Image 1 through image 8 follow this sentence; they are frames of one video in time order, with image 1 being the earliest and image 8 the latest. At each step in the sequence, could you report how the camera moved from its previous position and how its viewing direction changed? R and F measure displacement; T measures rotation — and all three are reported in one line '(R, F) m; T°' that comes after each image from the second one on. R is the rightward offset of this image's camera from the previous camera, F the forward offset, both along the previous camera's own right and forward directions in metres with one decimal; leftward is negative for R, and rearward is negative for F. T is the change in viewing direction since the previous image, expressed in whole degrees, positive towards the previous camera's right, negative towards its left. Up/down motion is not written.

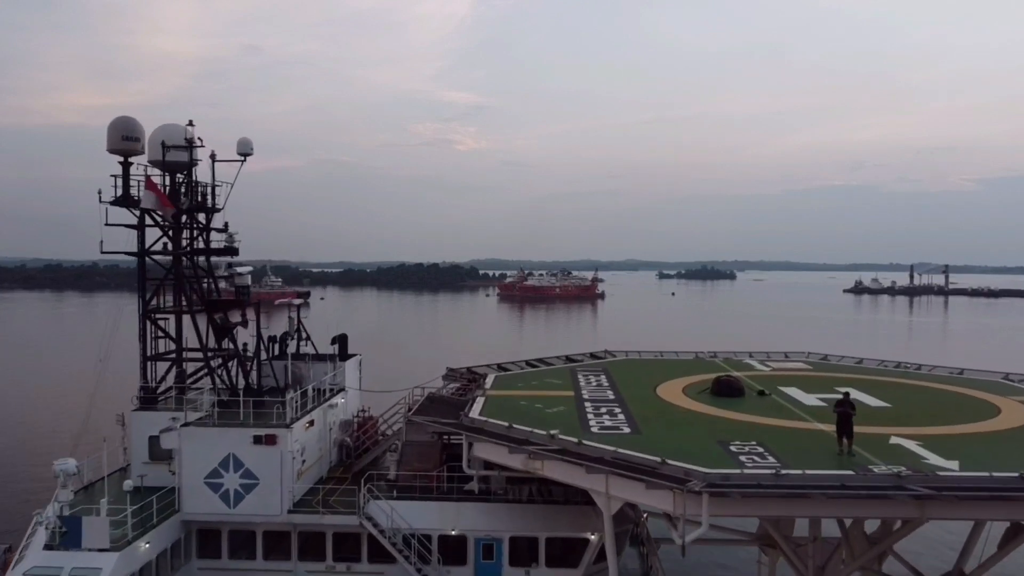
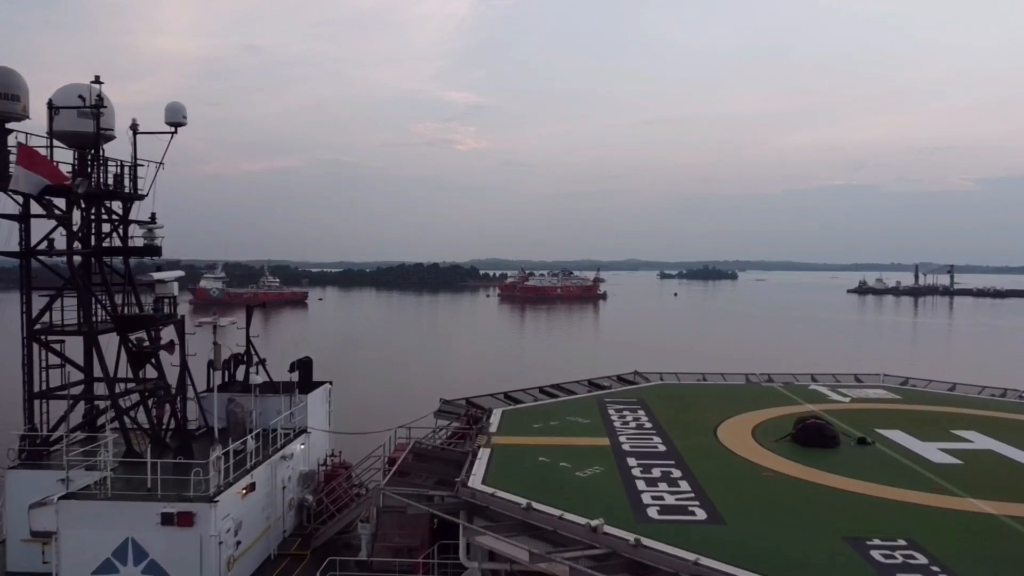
(-0.2, +3.2) m; 0°
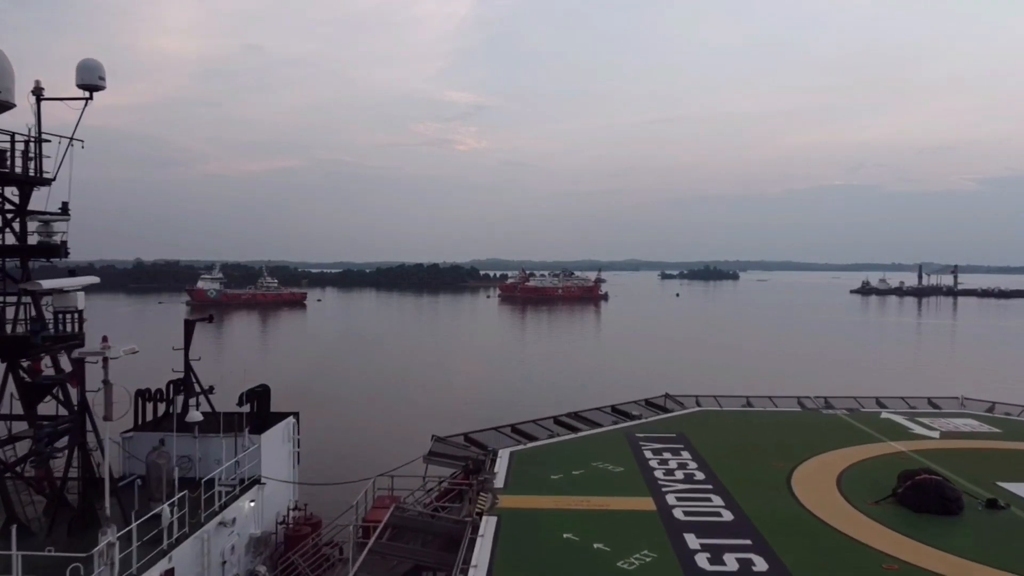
(-0.1, +2.3) m; 0°
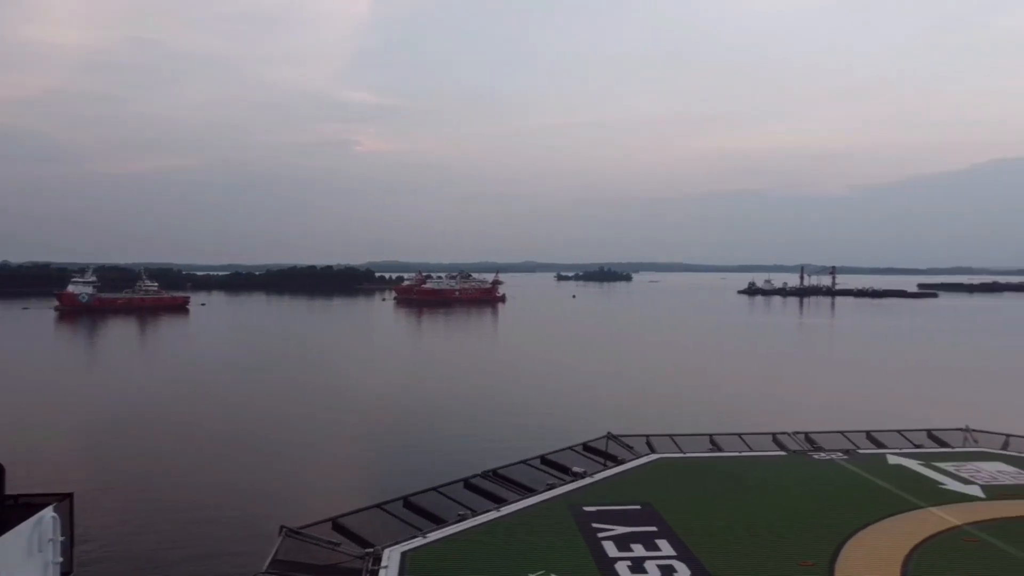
(0.0, +3.1) m; +7°
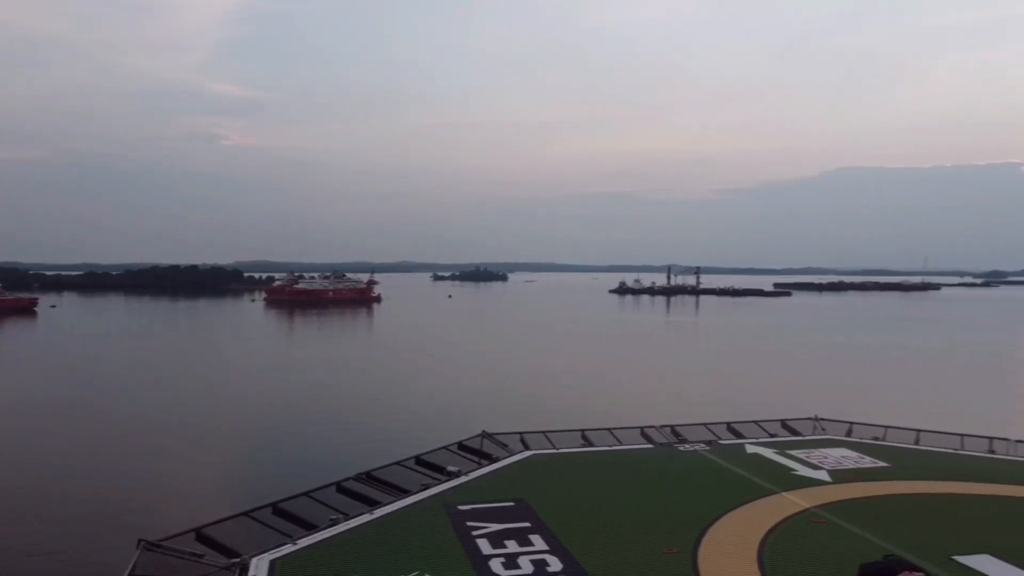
(0.0, 0.0) m; +9°
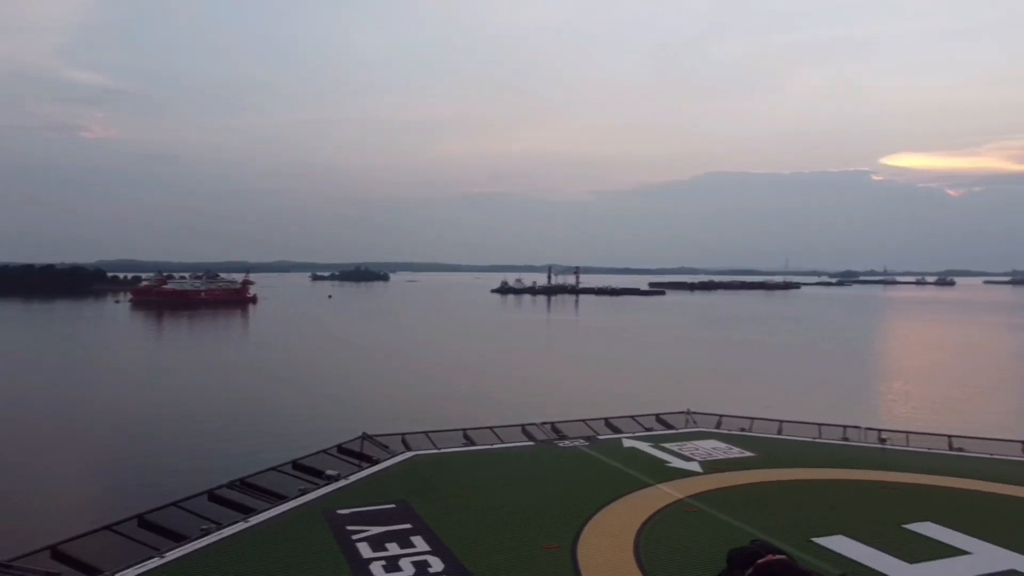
(0.0, 0.0) m; +8°
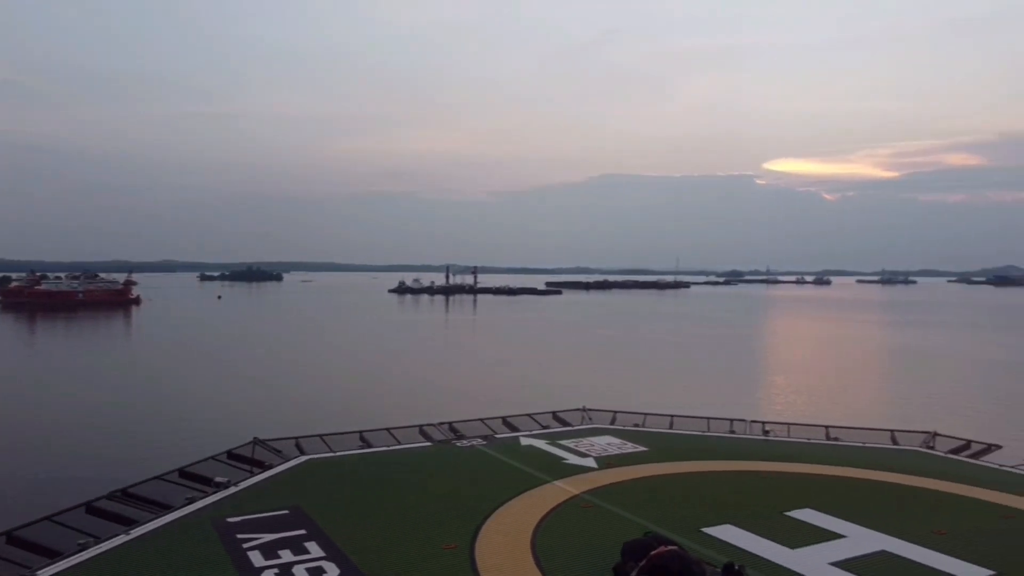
(0.0, 0.0) m; +7°
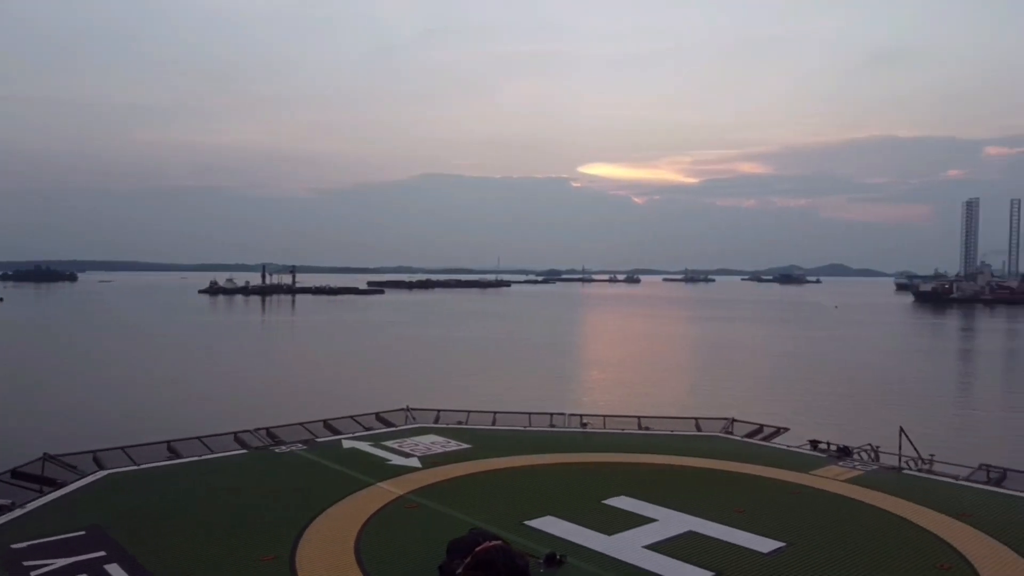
(0.0, 0.0) m; +12°
